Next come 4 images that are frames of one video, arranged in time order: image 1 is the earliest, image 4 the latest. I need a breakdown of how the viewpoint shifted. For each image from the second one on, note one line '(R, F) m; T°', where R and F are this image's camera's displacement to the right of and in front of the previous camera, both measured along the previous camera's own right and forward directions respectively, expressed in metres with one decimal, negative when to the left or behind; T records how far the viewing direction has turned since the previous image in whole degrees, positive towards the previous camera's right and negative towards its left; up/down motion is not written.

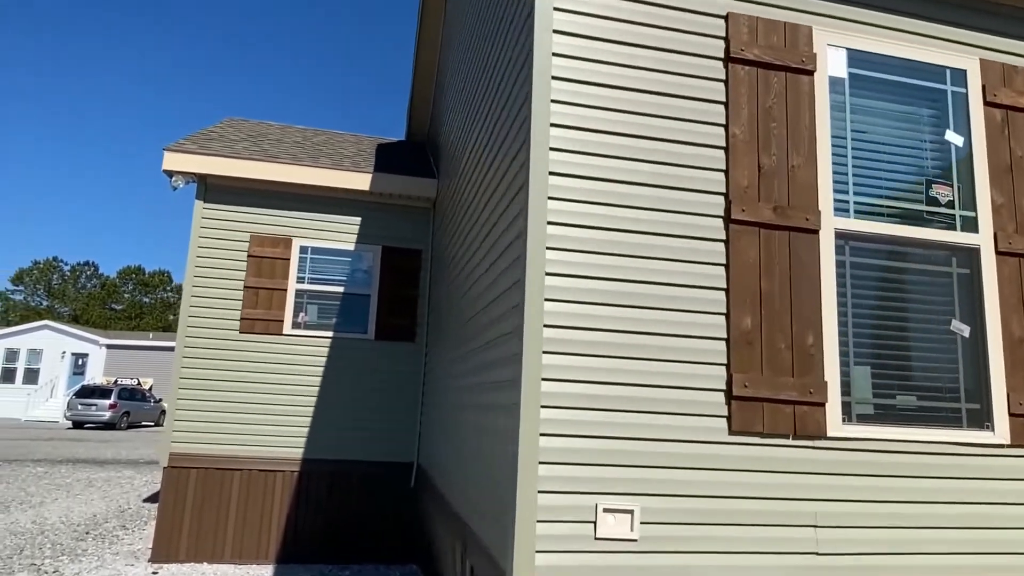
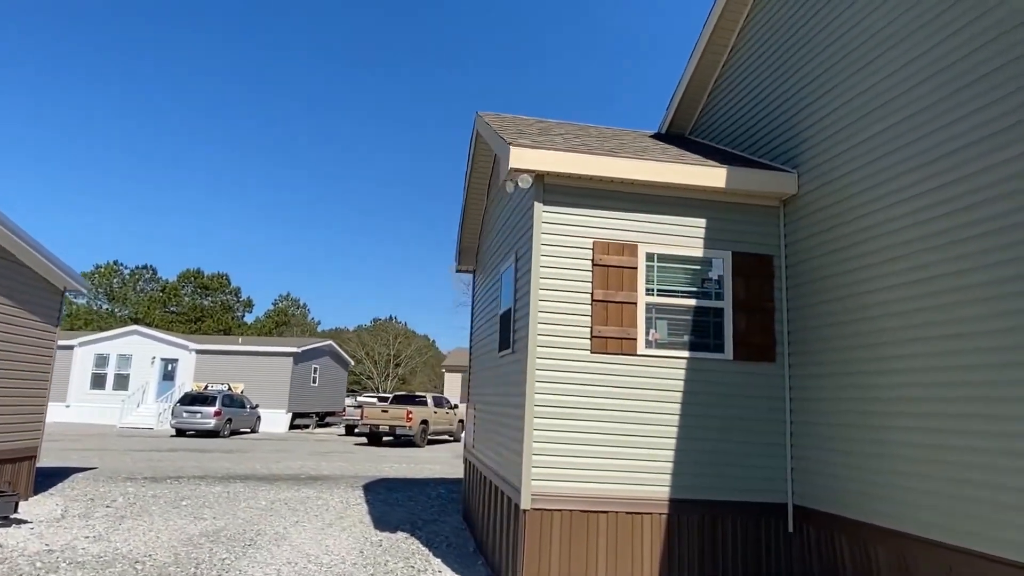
(-3.1, +0.8) m; -2°
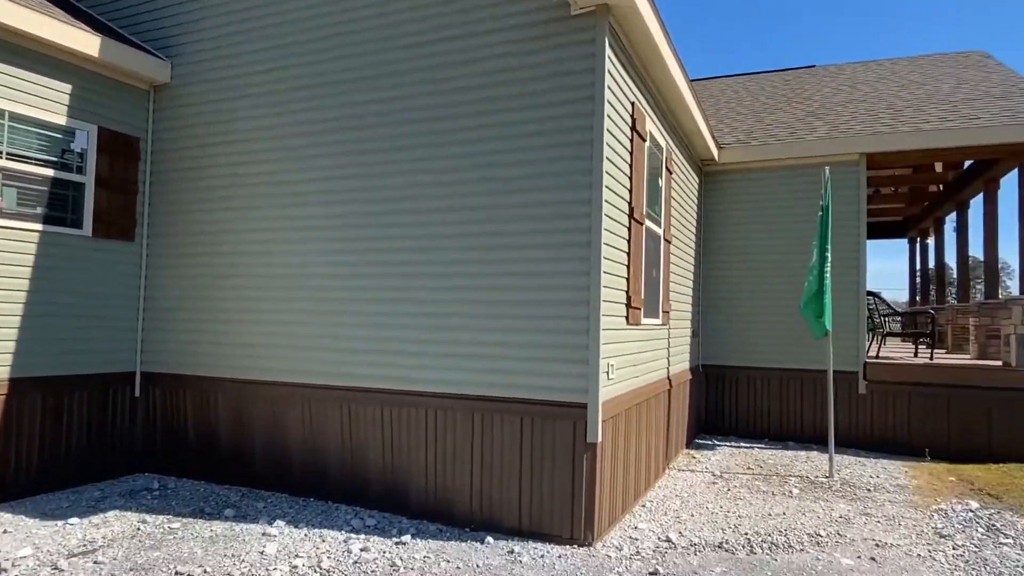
(-0.7, -0.5) m; +56°
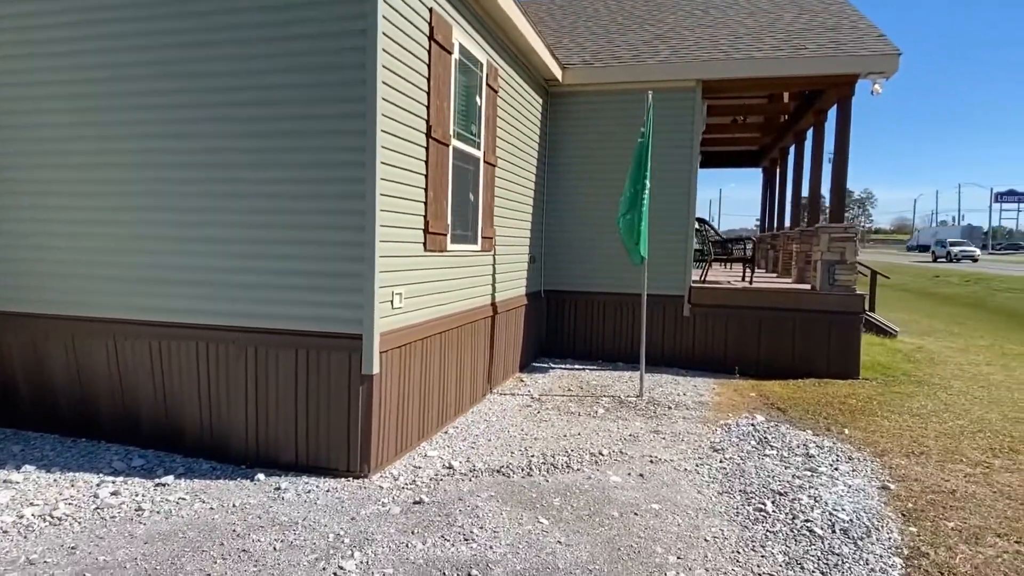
(+0.8, +0.2) m; +9°
